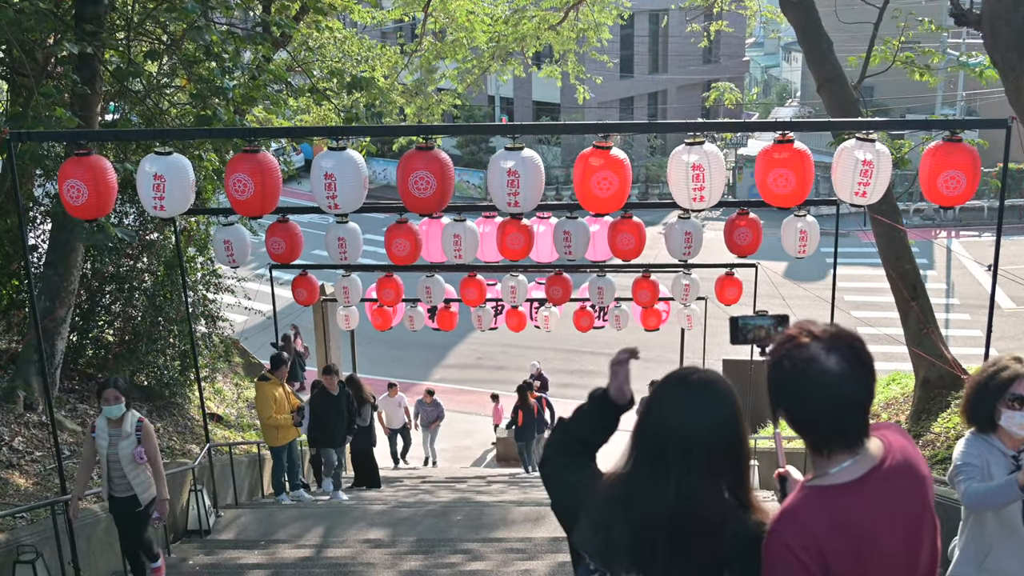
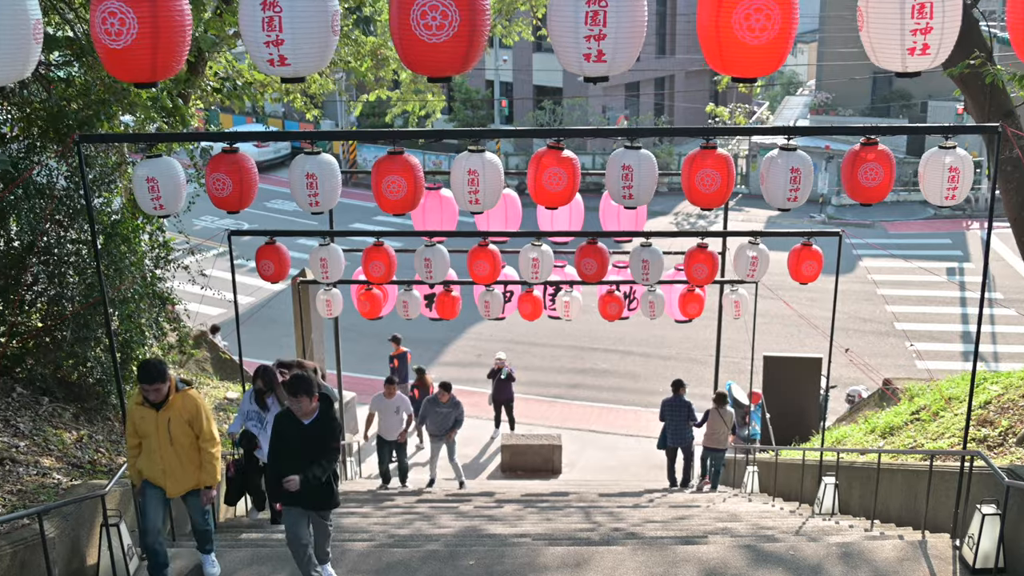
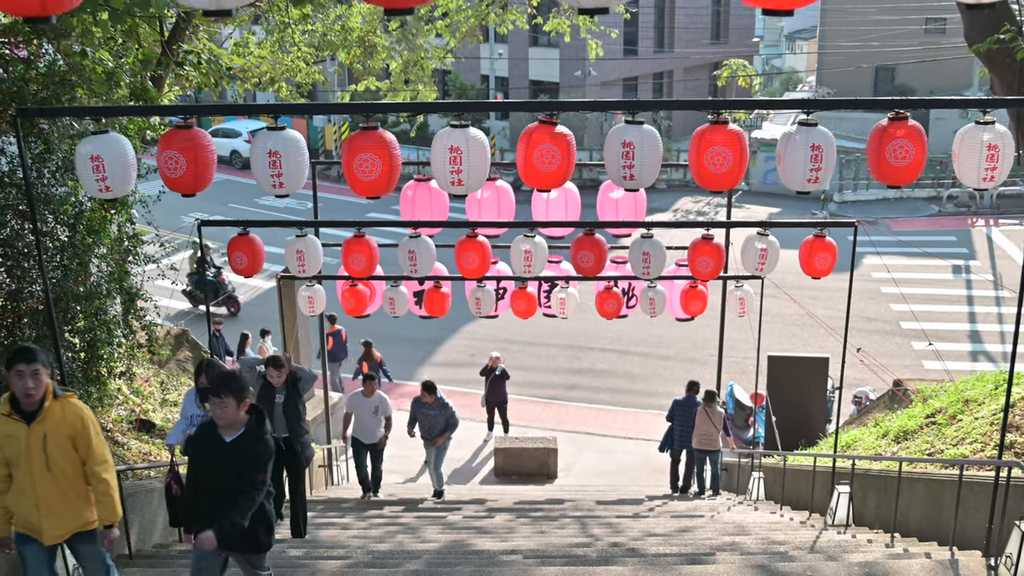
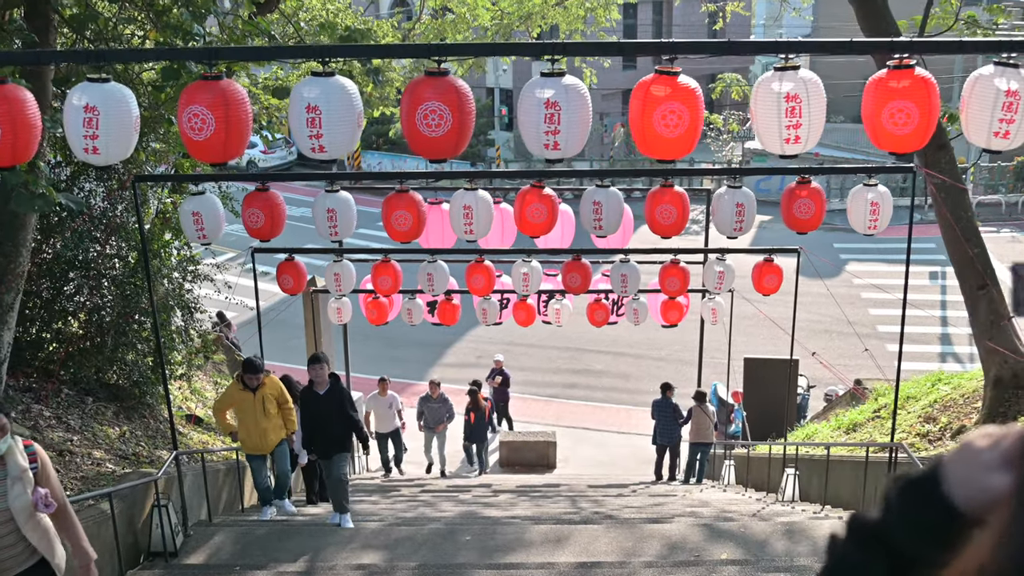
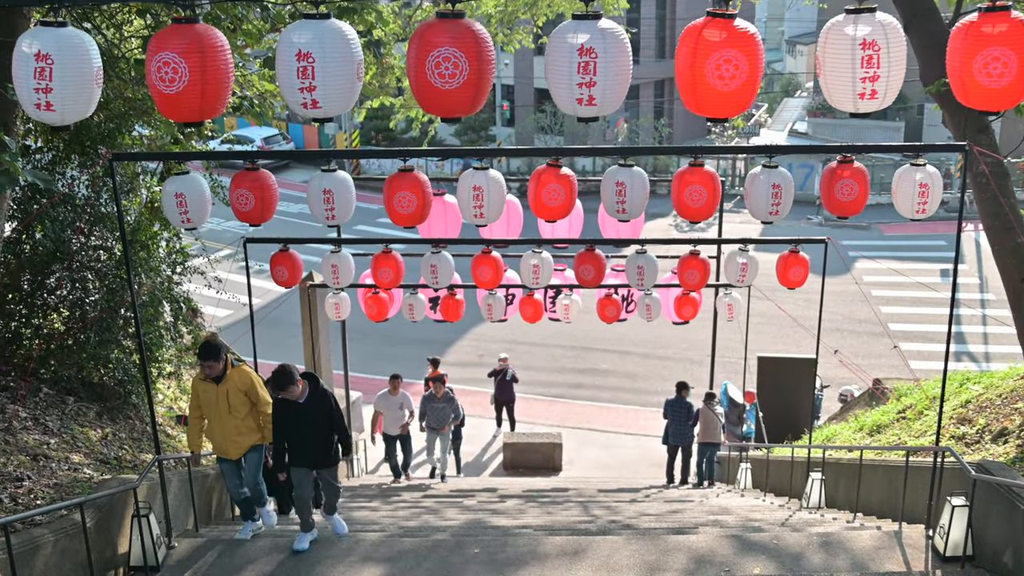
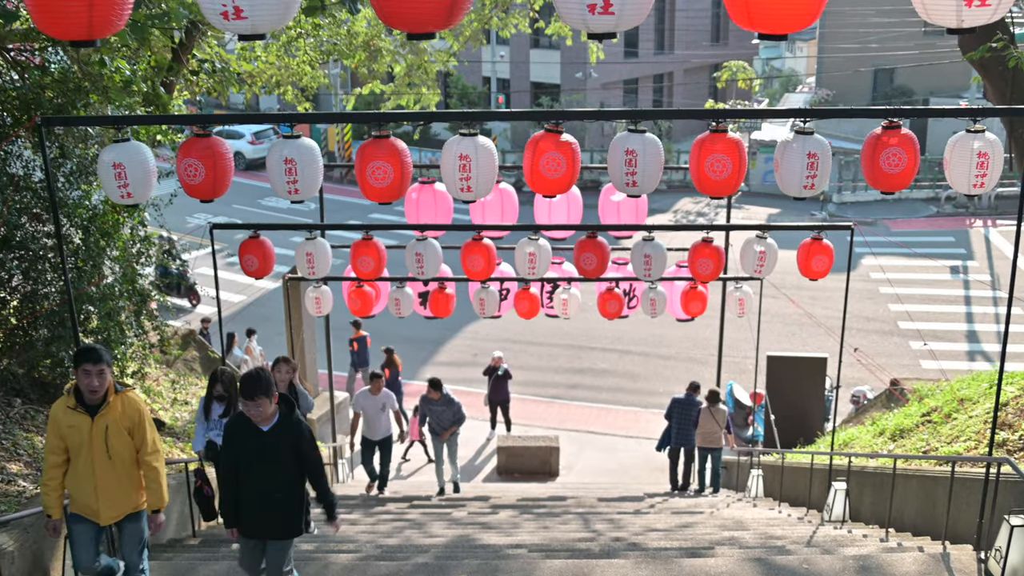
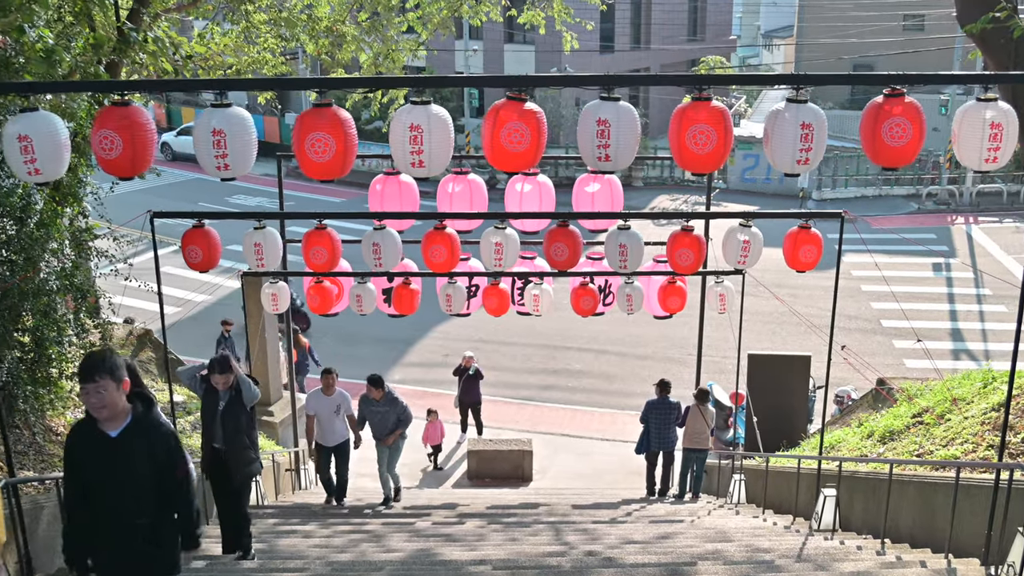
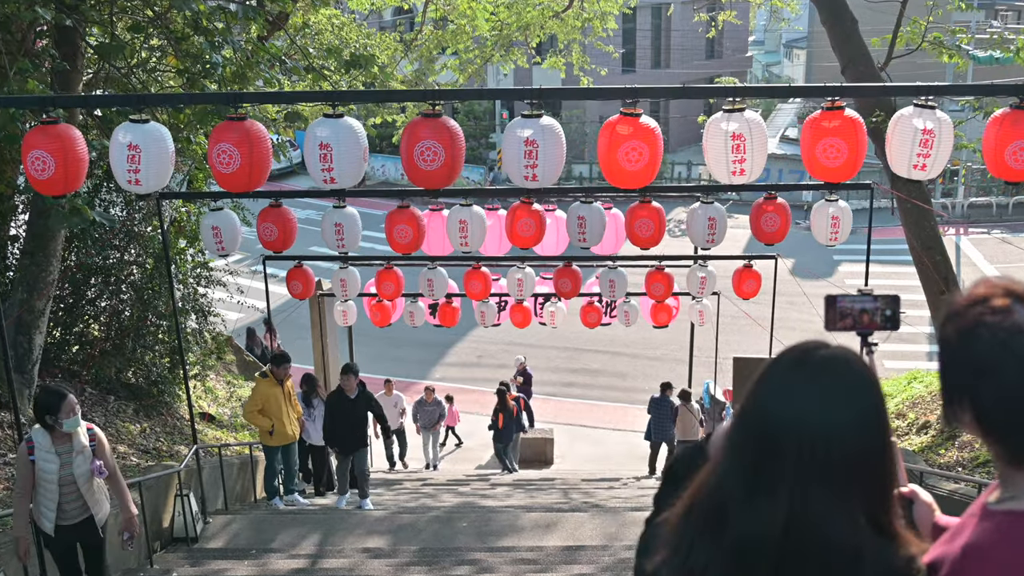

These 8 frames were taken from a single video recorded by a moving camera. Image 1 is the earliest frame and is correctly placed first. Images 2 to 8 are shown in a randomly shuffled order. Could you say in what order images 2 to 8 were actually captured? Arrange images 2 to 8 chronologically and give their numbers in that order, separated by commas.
8, 4, 5, 2, 6, 3, 7
